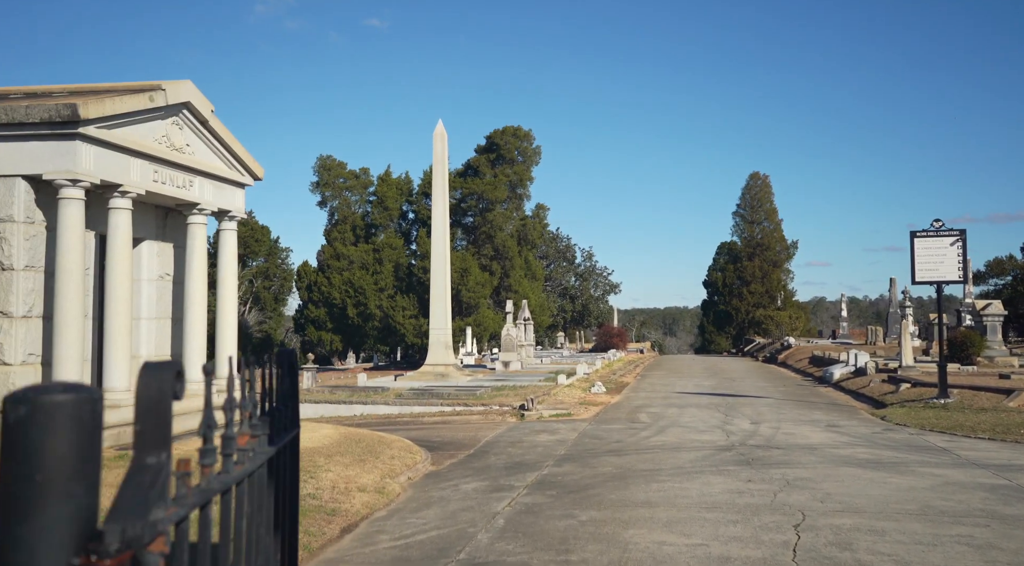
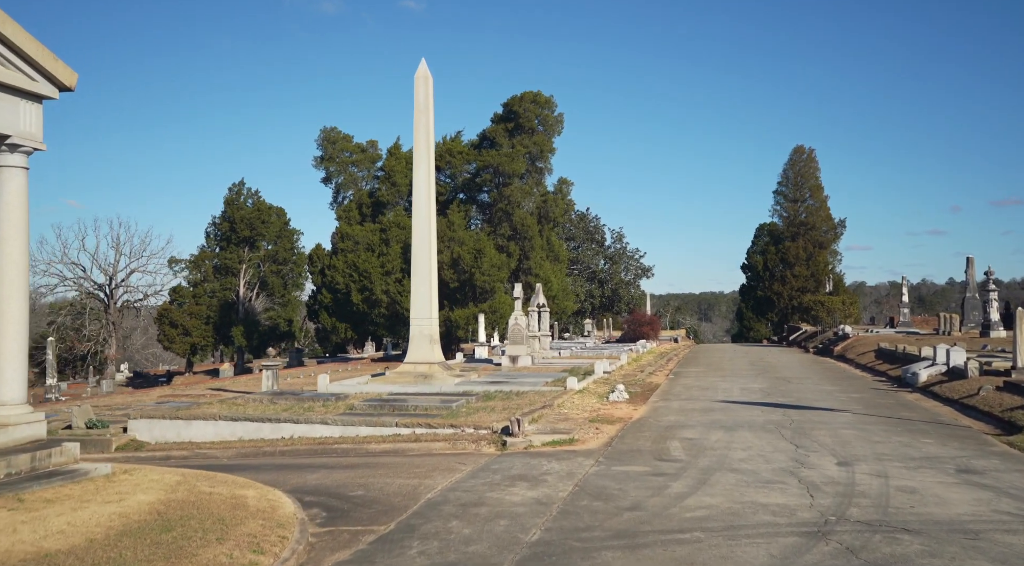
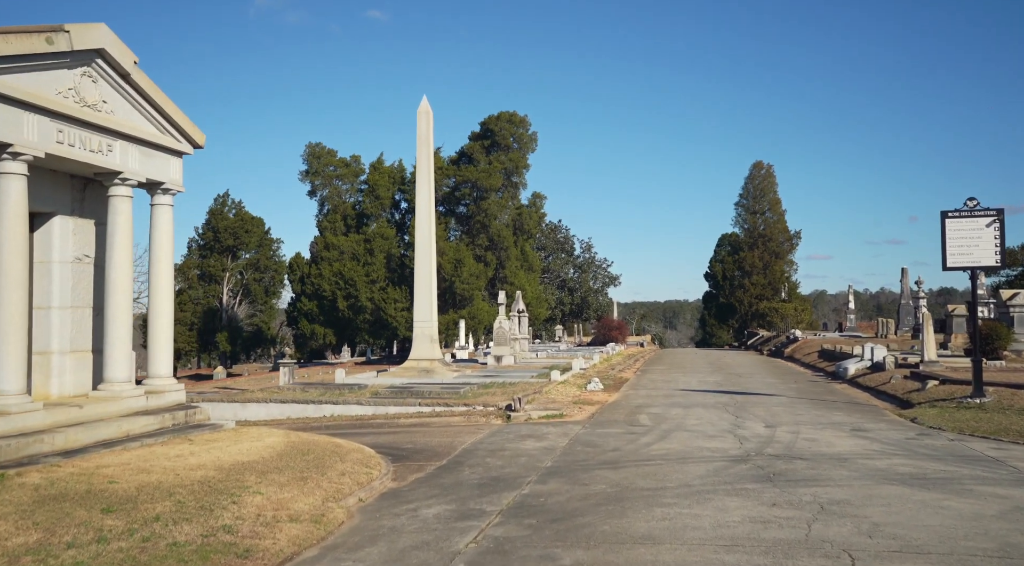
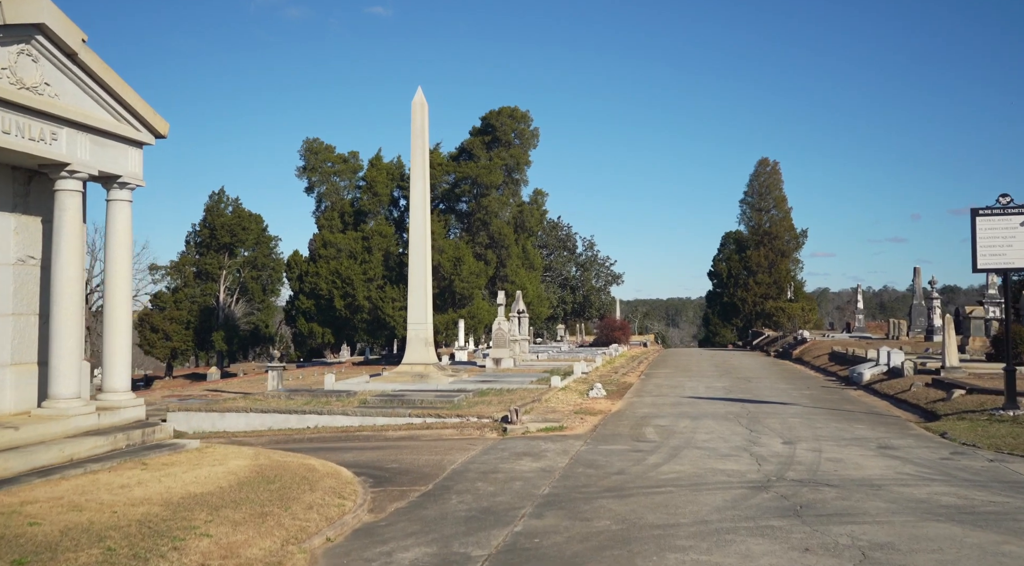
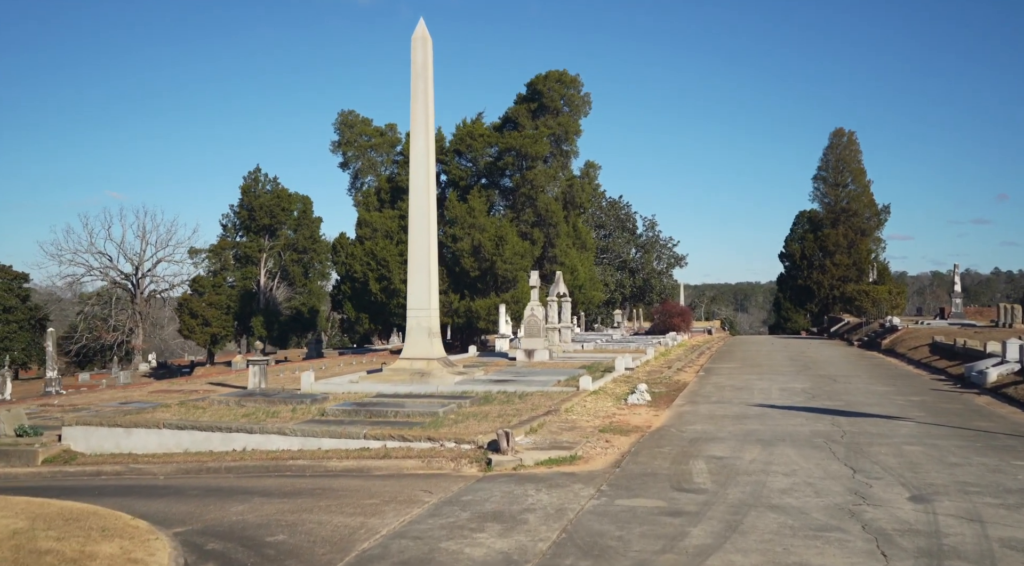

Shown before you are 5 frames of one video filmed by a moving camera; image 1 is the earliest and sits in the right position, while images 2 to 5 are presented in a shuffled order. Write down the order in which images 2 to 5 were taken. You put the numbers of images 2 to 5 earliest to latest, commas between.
3, 4, 2, 5
